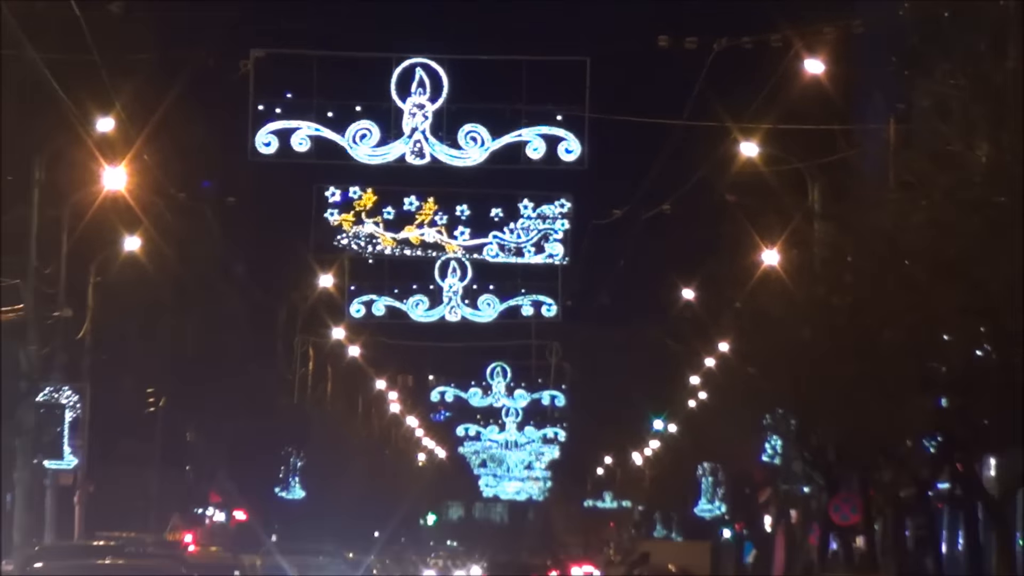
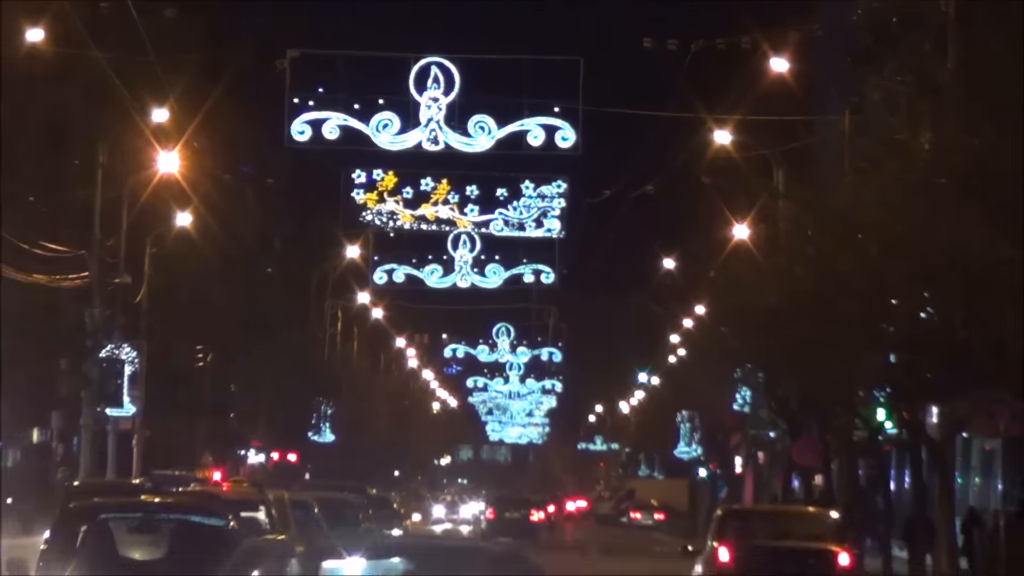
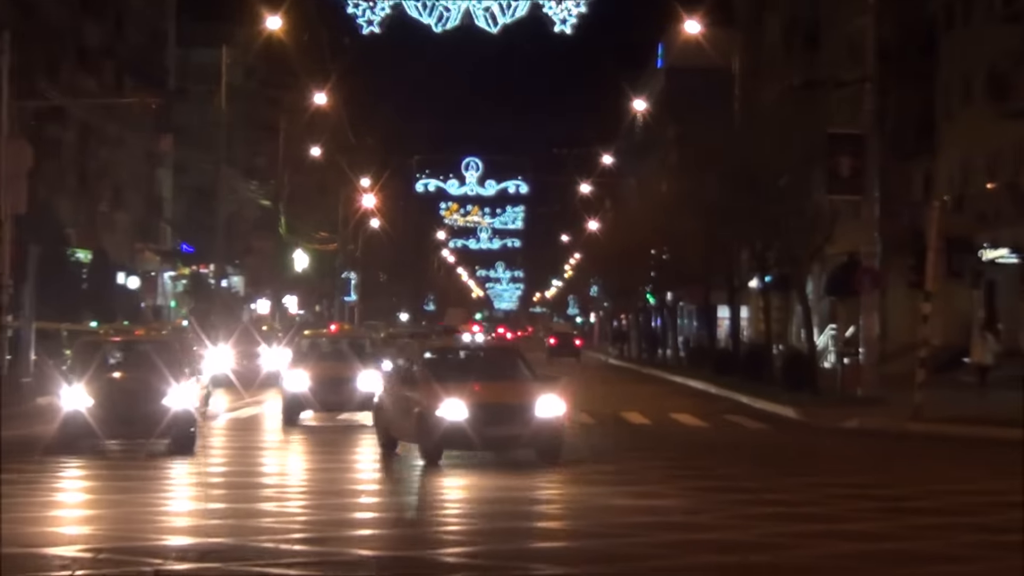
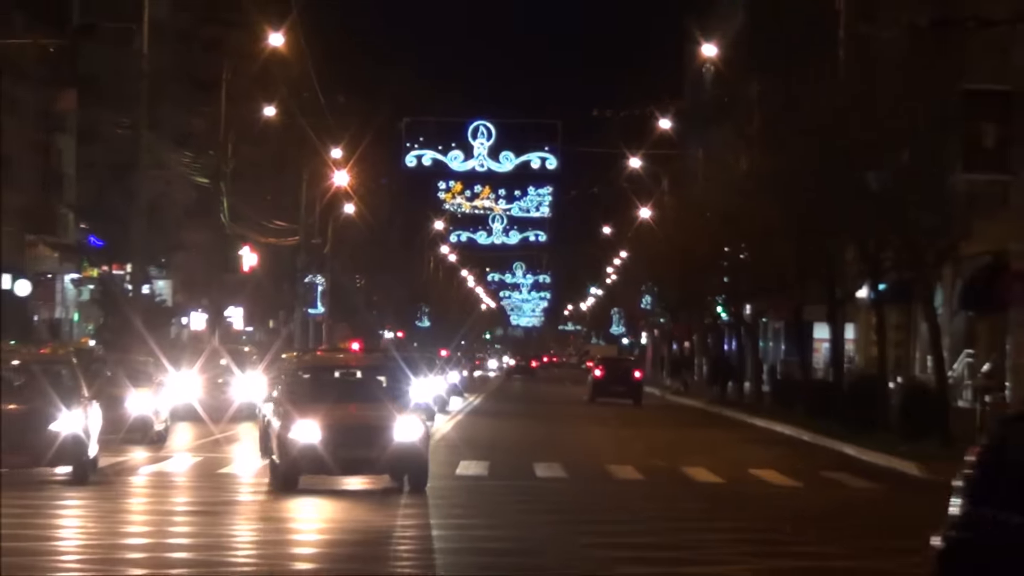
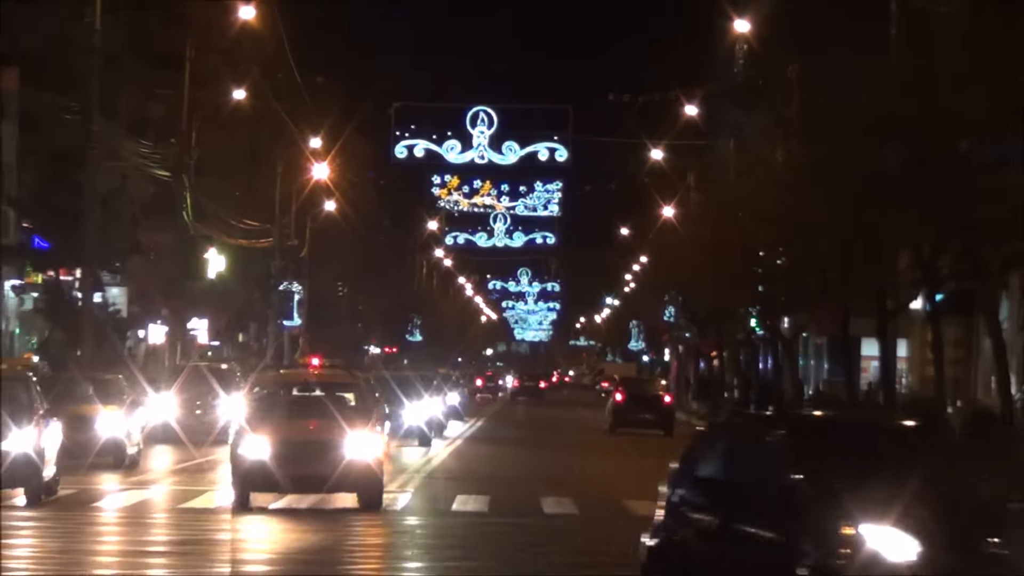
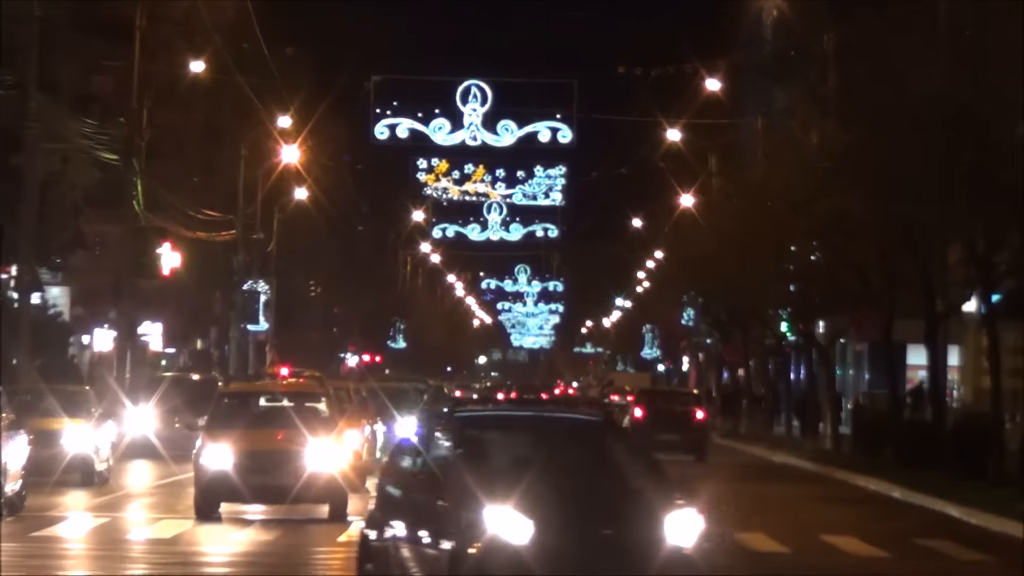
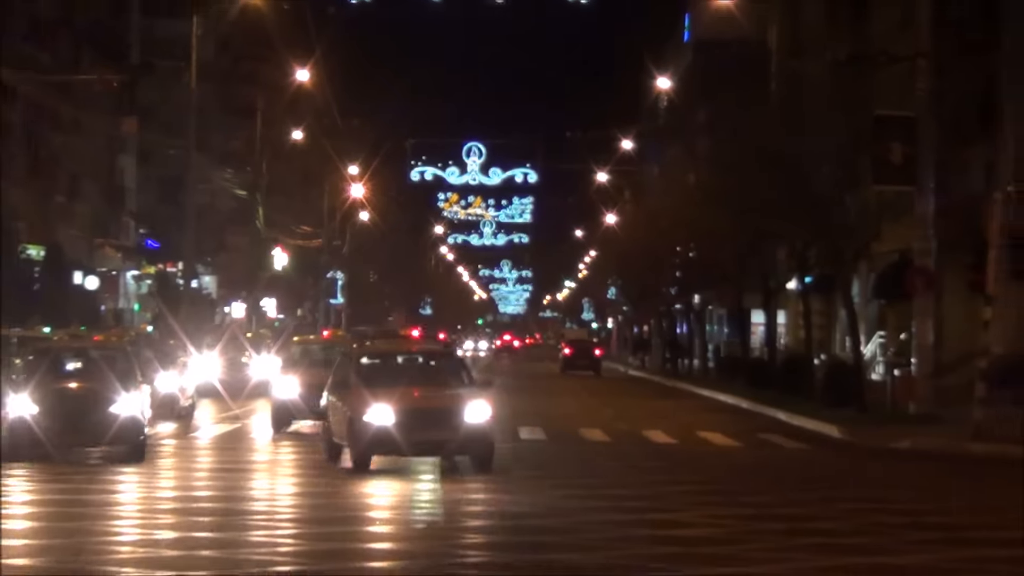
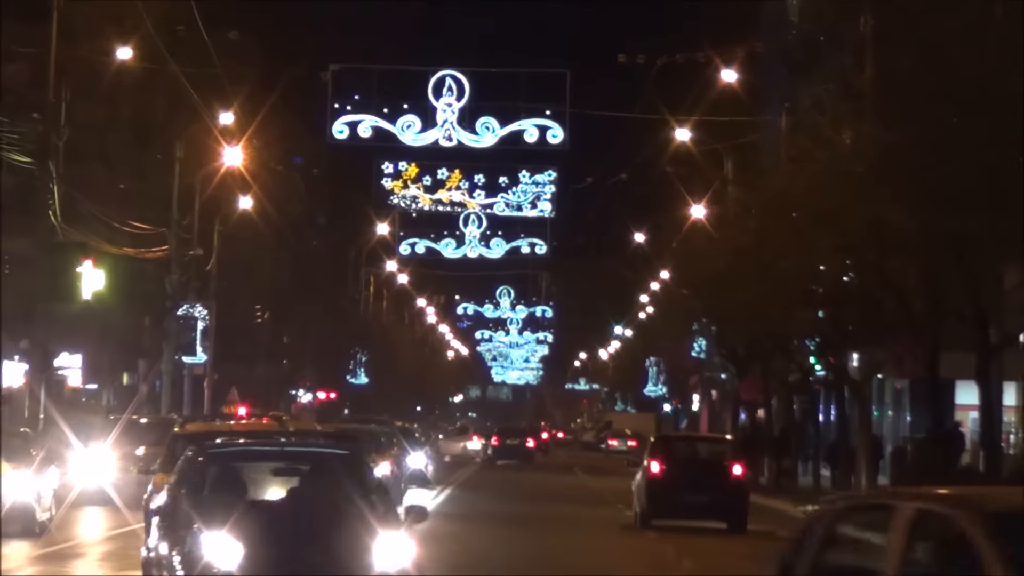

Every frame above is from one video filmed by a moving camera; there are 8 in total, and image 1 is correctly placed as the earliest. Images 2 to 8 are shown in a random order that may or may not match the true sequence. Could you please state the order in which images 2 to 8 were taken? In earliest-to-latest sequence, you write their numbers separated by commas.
2, 8, 6, 5, 4, 7, 3
